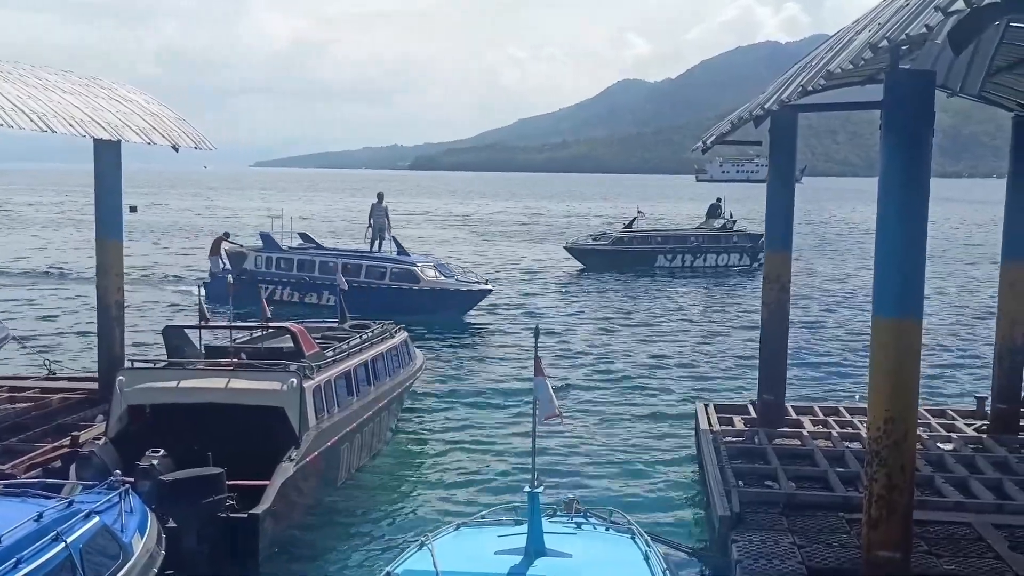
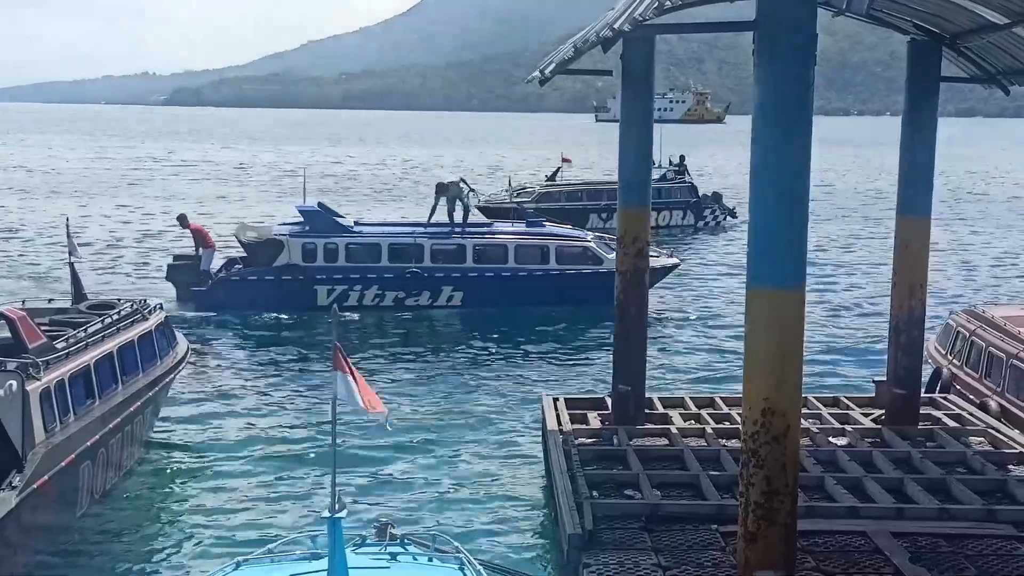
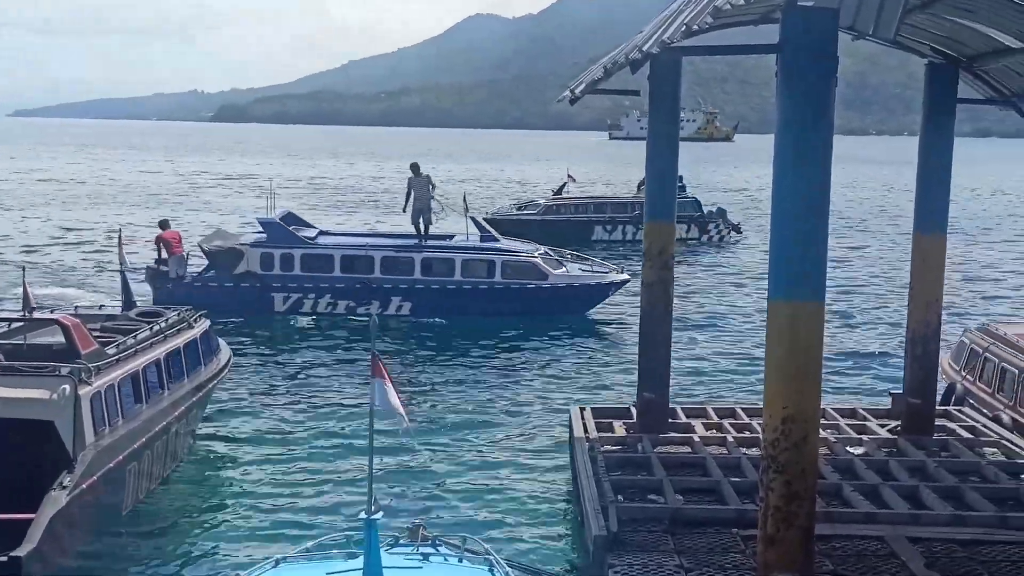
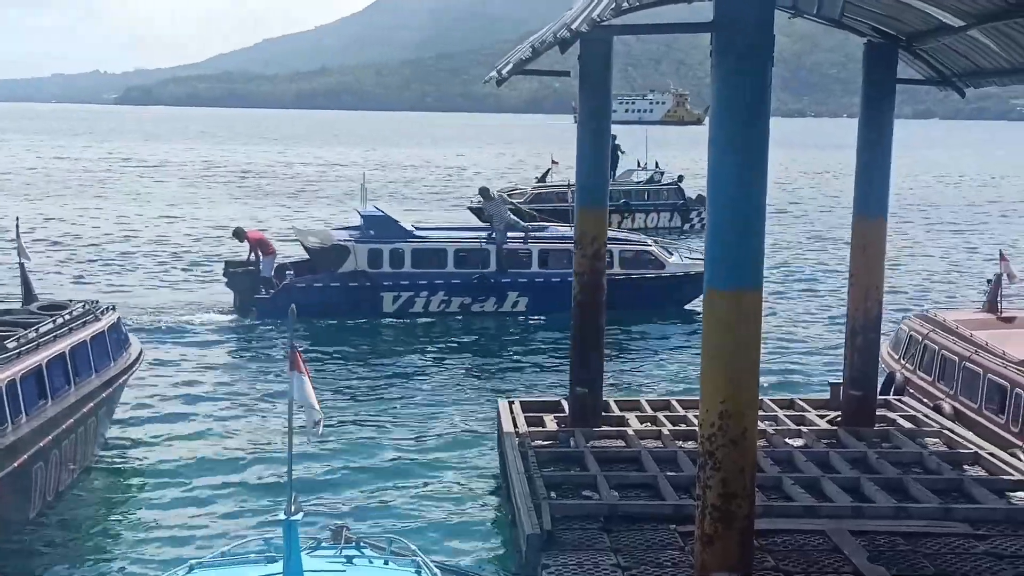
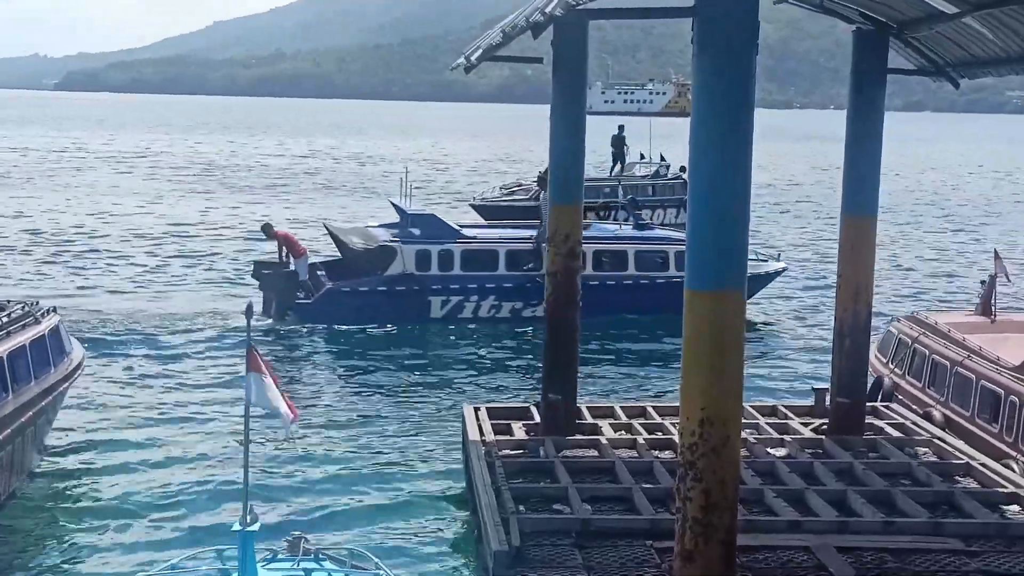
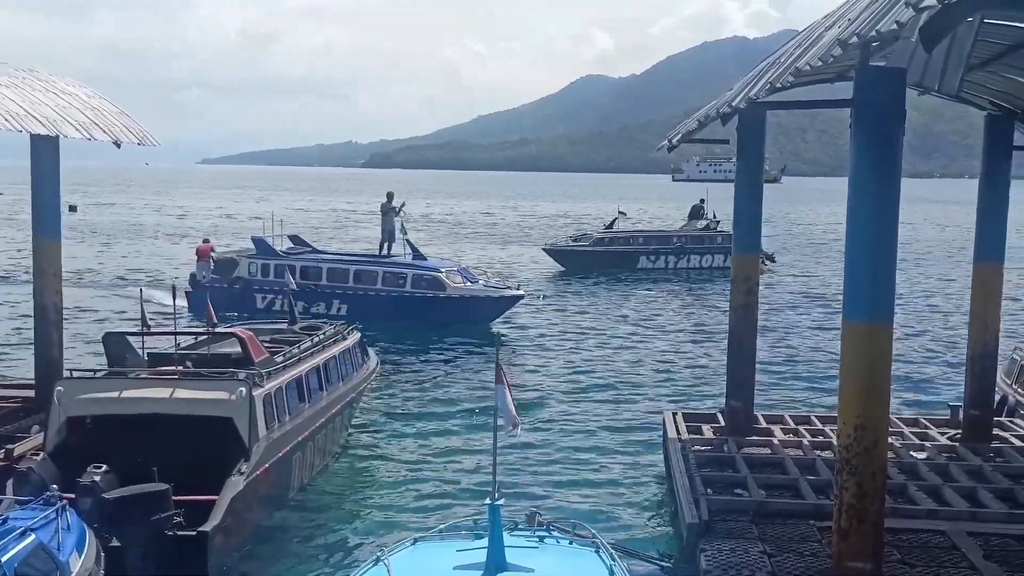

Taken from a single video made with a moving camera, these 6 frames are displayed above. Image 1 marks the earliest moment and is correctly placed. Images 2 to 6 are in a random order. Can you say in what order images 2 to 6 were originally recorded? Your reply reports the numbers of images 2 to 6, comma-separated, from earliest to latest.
6, 3, 2, 4, 5
